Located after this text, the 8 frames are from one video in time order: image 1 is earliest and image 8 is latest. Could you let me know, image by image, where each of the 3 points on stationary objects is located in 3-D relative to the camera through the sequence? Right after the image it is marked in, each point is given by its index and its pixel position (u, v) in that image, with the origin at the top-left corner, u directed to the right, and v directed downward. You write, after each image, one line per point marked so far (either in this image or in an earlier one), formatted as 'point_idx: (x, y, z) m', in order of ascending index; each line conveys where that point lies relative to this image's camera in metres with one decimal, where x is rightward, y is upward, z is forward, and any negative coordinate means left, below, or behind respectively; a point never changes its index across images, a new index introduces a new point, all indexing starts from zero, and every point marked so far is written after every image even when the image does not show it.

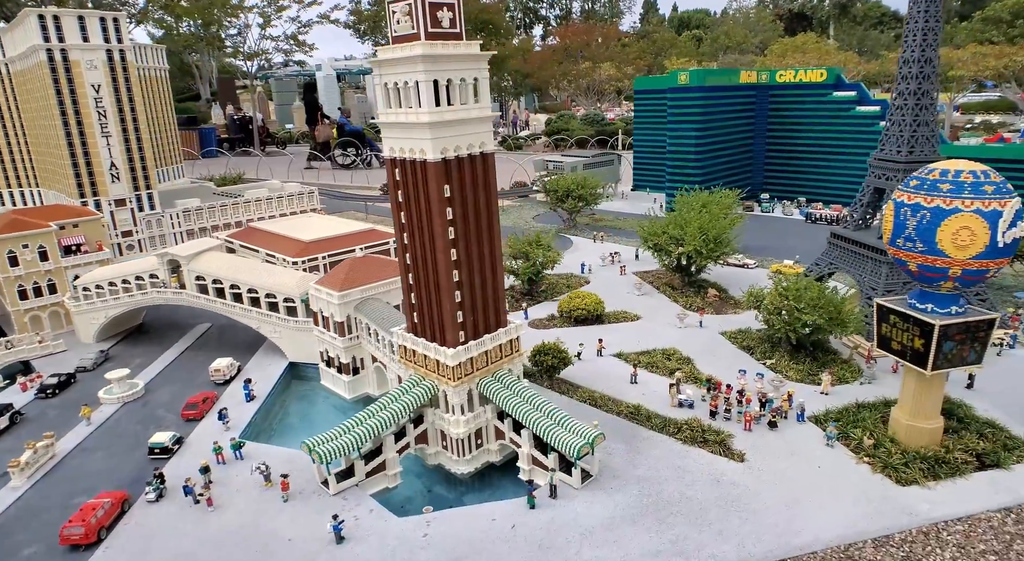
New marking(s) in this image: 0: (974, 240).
0: (+11.6, +1.0, +15.5) m
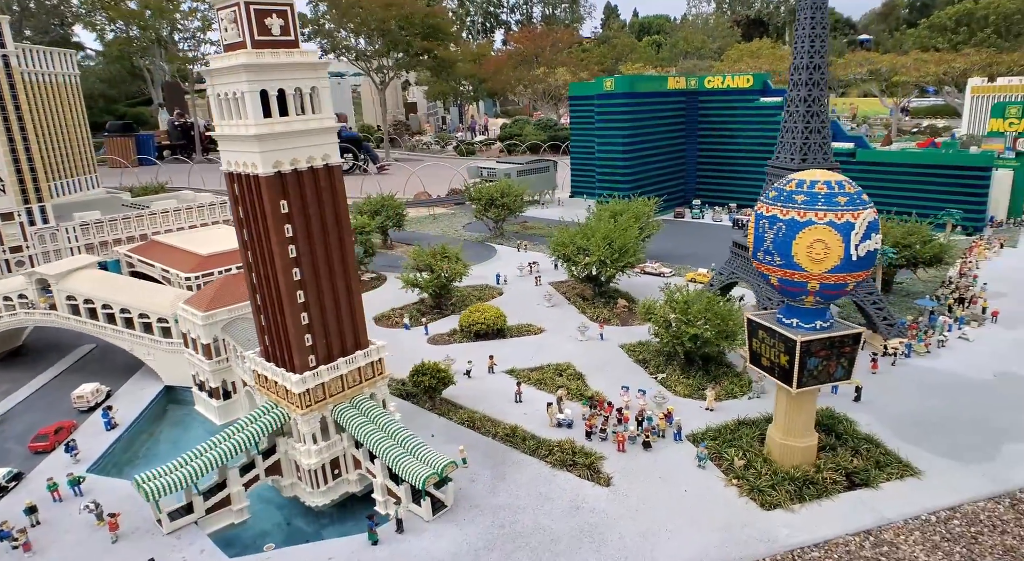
0: (+7.6, +0.6, +14.9) m
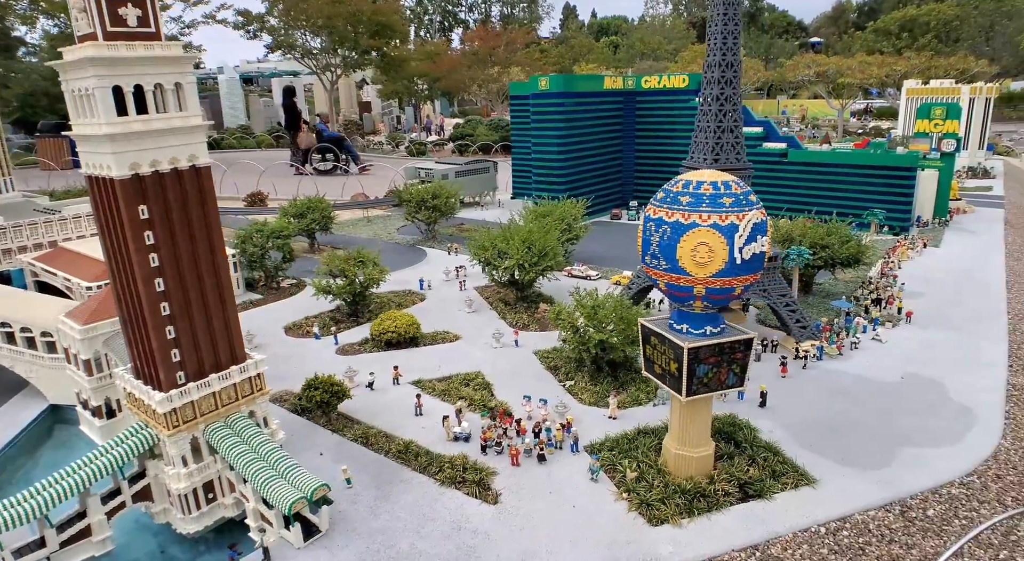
0: (+4.6, +0.5, +14.4) m
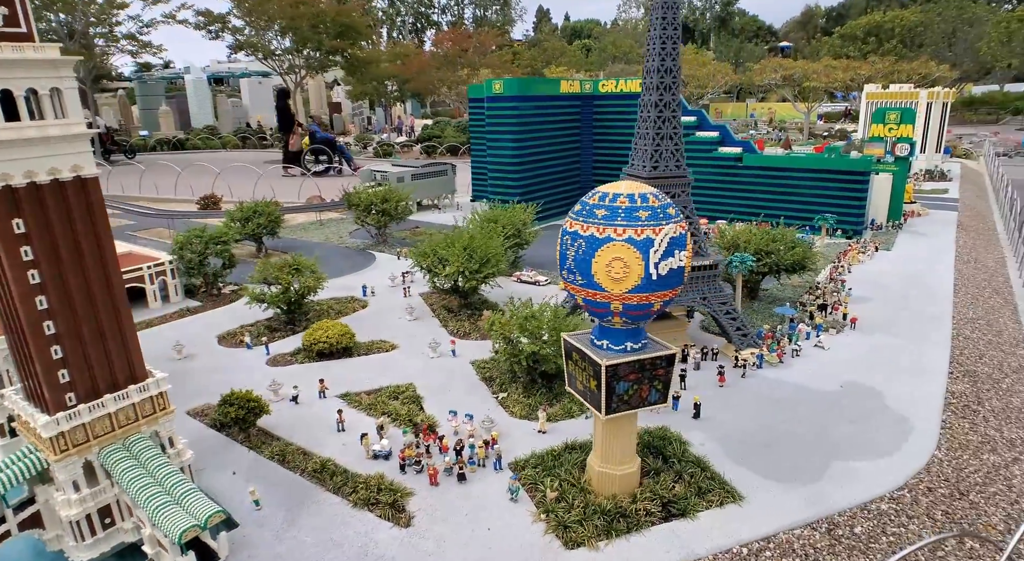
0: (+2.5, +0.2, +13.7) m
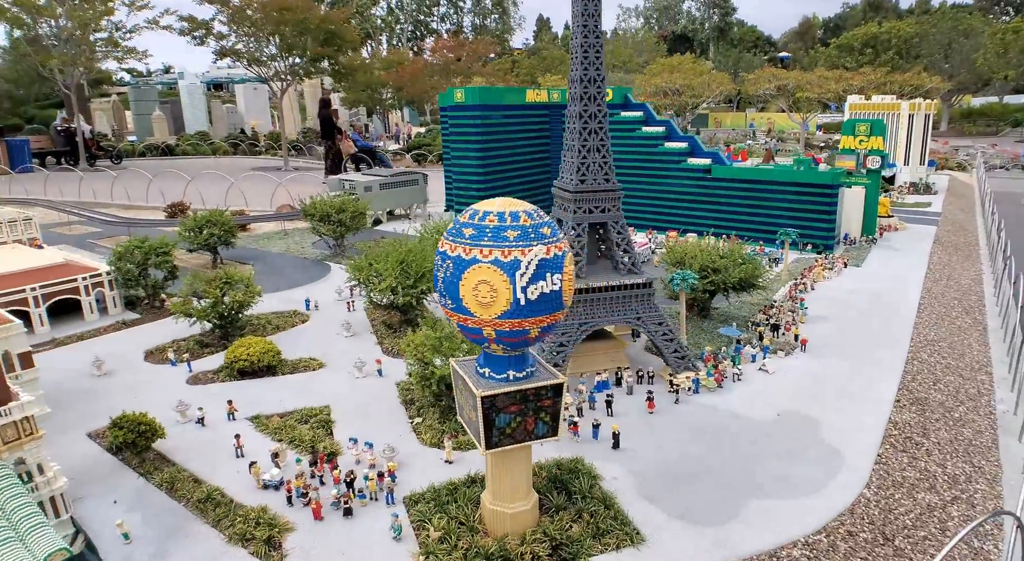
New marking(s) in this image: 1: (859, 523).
0: (-0.3, -0.3, +12.6) m
1: (+8.7, -6.1, +15.7) m
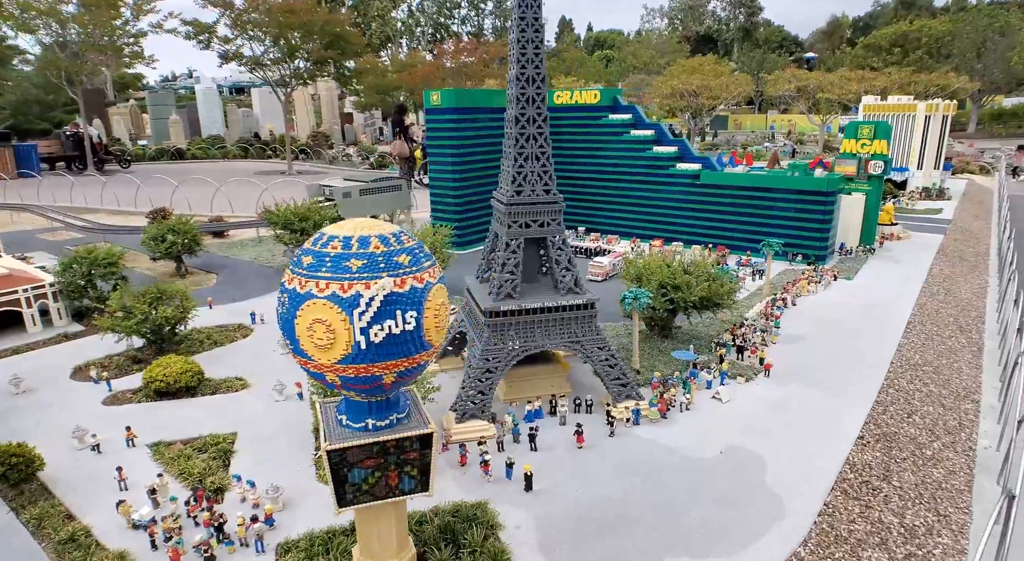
0: (-3.1, -0.9, +10.8) m
1: (+6.0, -6.7, +13.6) m
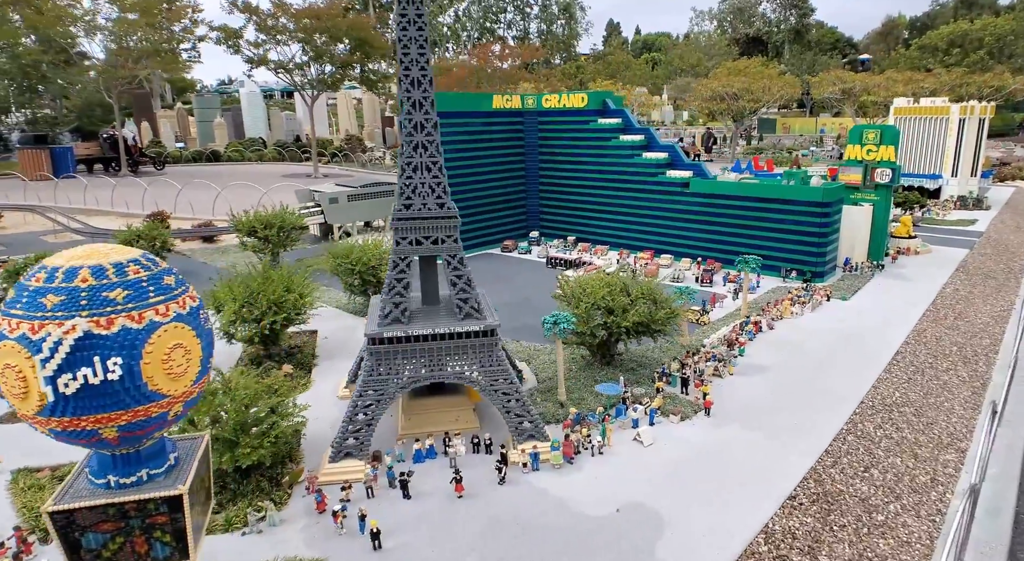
0: (-7.0, -1.4, +9.1) m
1: (+2.2, -7.4, +11.1) m
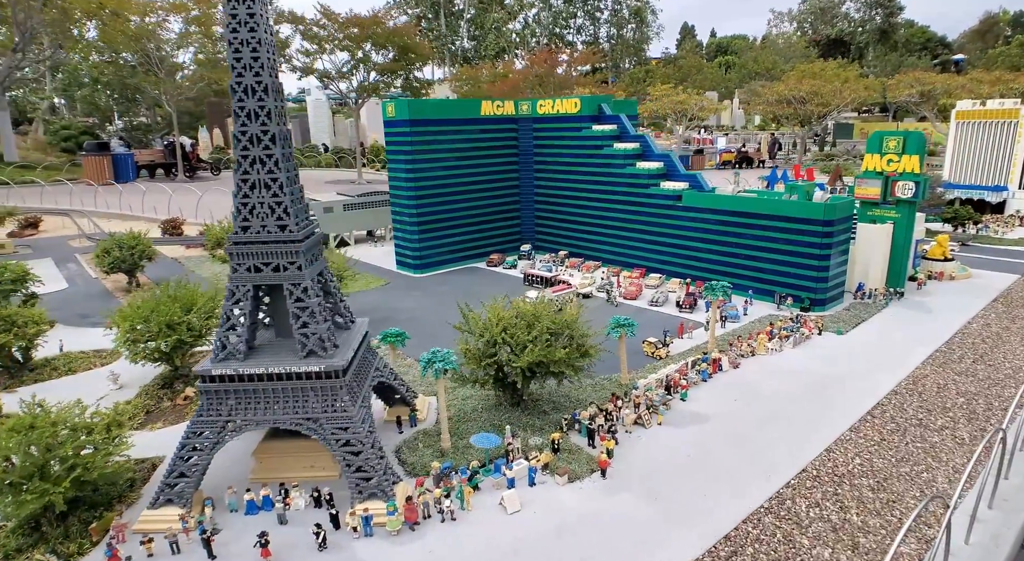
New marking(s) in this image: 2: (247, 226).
0: (-11.8, -1.9, +7.6) m
1: (-2.7, -8.2, +8.5) m
2: (-6.6, +1.6, +16.1) m
